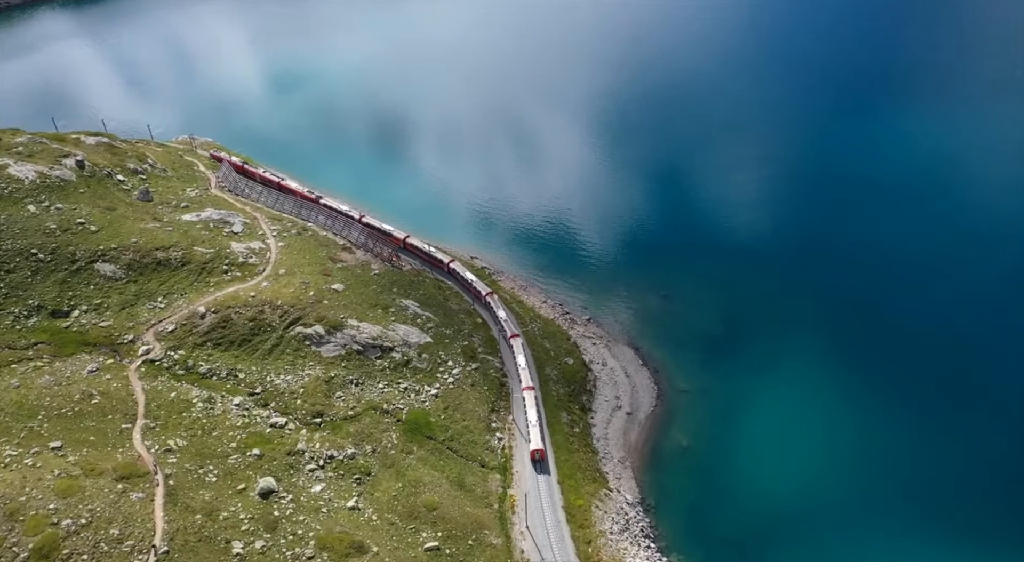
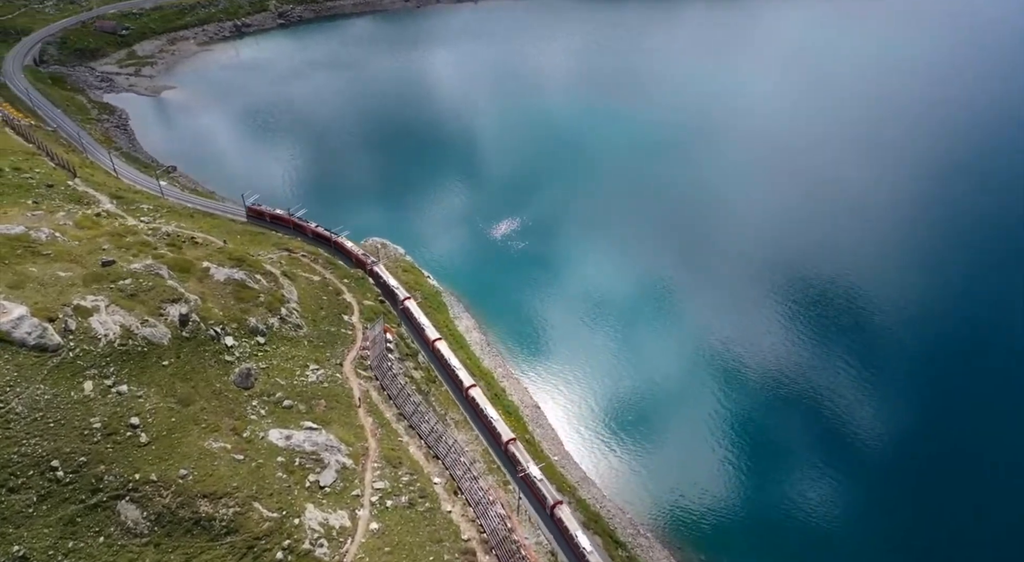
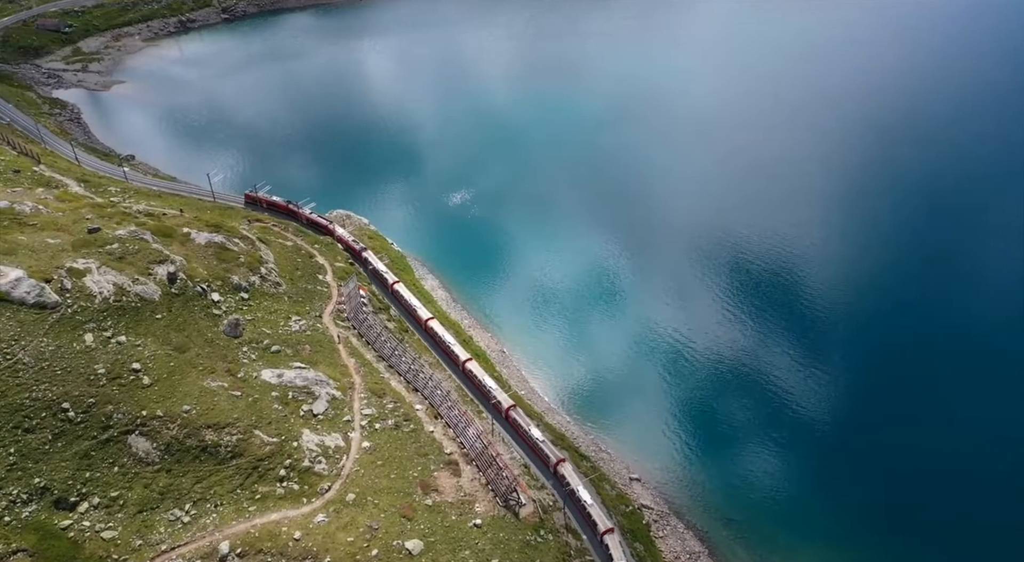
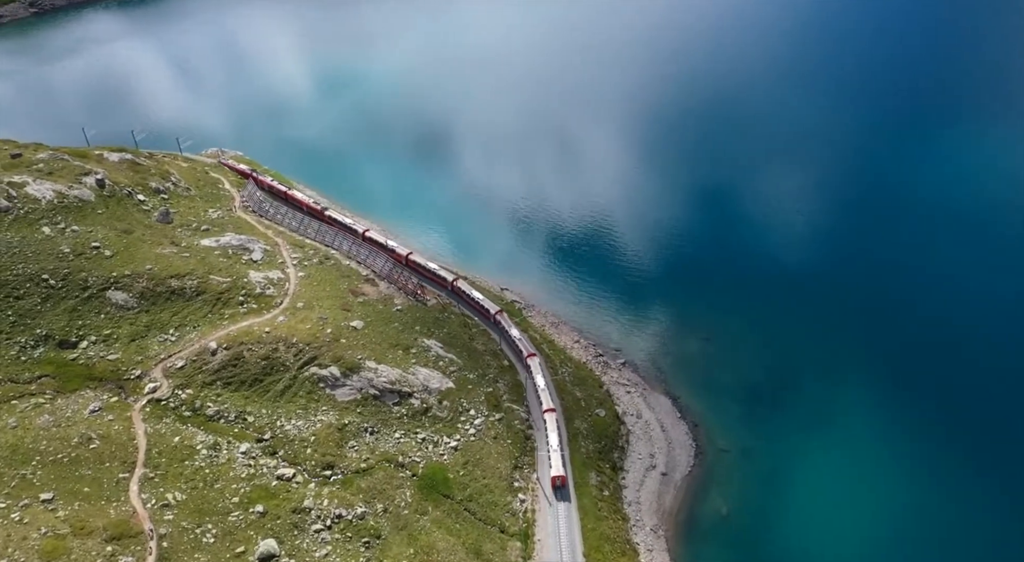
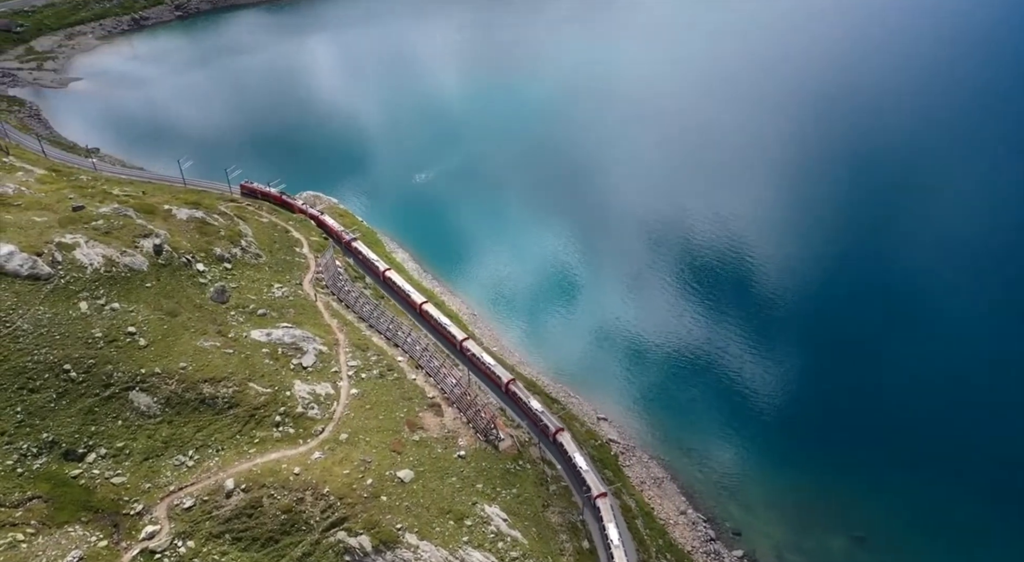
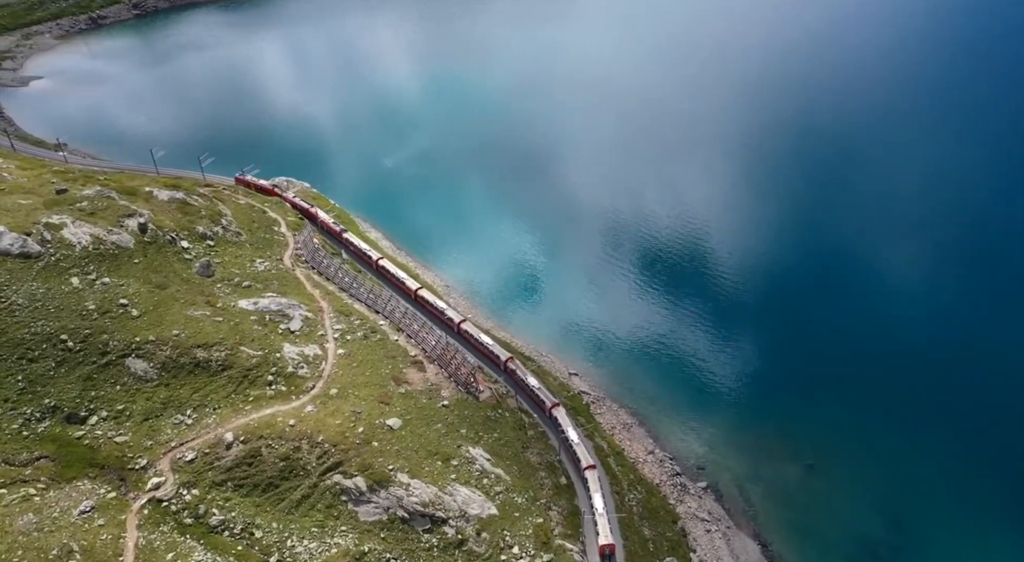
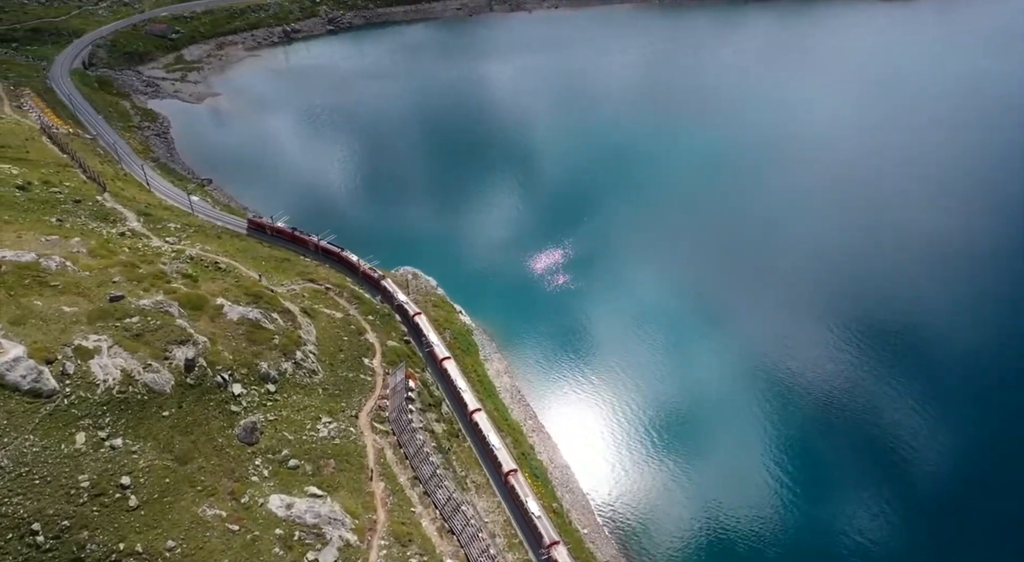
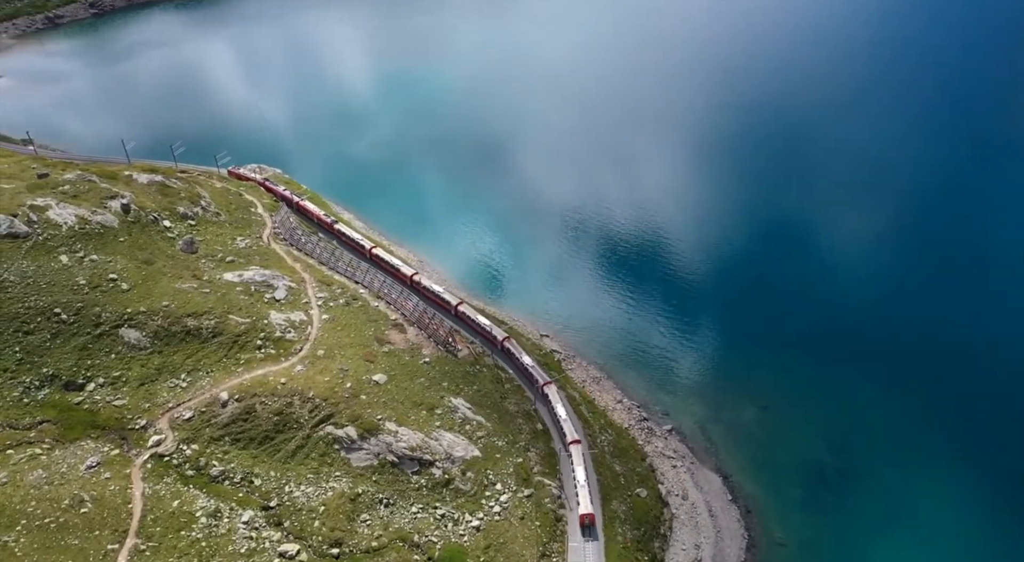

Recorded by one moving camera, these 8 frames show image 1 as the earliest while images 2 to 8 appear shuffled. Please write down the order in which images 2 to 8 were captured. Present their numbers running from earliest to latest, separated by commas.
4, 8, 6, 5, 3, 2, 7
